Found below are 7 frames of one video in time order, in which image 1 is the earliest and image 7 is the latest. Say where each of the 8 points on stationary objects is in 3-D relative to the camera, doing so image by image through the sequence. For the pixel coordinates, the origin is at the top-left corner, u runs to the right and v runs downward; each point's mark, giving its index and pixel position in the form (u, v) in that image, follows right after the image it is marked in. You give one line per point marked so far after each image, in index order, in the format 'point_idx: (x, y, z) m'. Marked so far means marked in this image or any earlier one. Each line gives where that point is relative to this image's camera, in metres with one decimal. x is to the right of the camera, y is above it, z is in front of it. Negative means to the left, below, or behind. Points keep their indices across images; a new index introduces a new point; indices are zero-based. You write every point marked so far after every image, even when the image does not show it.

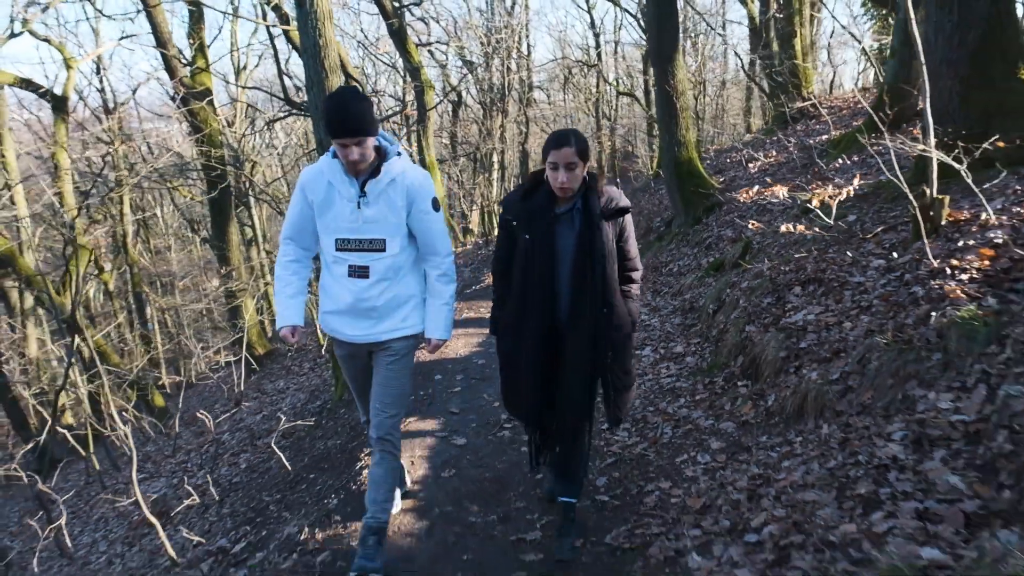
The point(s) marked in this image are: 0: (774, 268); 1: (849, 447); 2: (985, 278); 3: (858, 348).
0: (+2.1, +0.2, +5.7) m
1: (+1.7, -0.8, +3.6) m
2: (+2.7, 0.0, +4.0) m
3: (+2.0, -0.4, +4.1) m
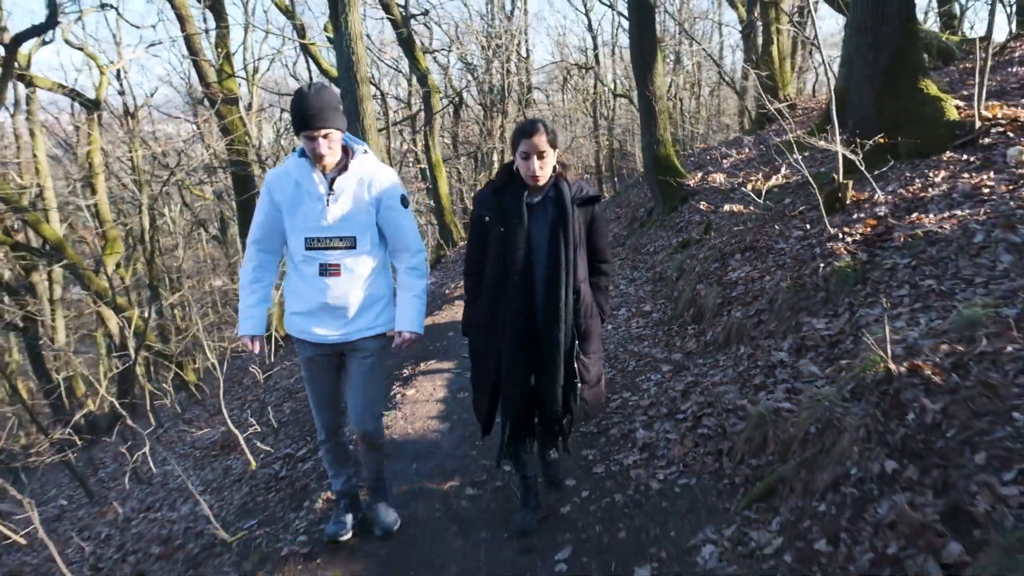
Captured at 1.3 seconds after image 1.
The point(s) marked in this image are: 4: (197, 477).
0: (+2.1, +0.5, +7.1) m
1: (+1.7, -0.5, +5.0) m
2: (+2.7, +0.4, +5.4) m
3: (+2.0, 0.0, +5.5) m
4: (-3.3, -2.0, +7.5) m
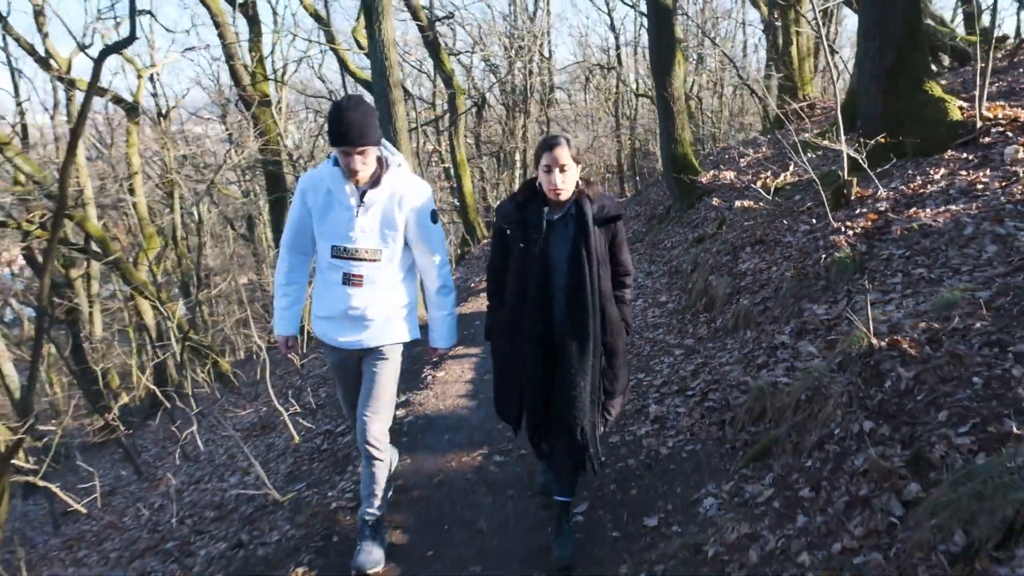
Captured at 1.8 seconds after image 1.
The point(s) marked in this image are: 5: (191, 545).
0: (+2.4, +0.6, +7.5) m
1: (+1.9, -0.4, +5.4) m
2: (+2.9, +0.4, +5.8) m
3: (+2.2, 0.0, +5.9) m
4: (-3.1, -1.9, +8.1) m
5: (-2.6, -2.0, +5.7) m
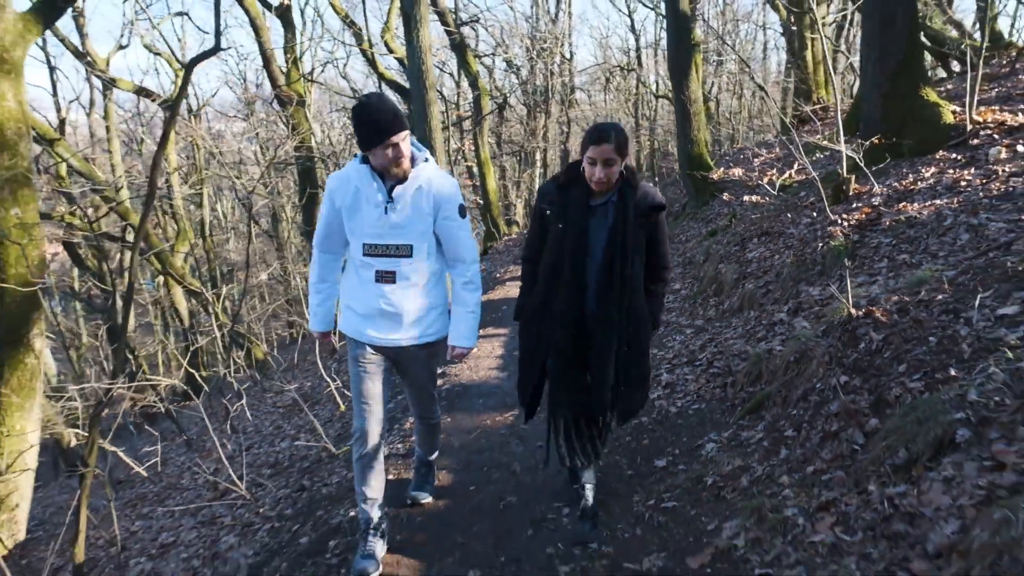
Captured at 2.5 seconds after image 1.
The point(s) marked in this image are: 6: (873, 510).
0: (+2.7, +0.7, +8.2) m
1: (+2.1, -0.3, +6.0) m
2: (+3.1, +0.6, +6.4) m
3: (+2.5, +0.2, +6.6) m
4: (-2.8, -1.7, +8.9) m
5: (-2.3, -1.8, +6.4) m
6: (+1.6, -1.0, +3.1) m
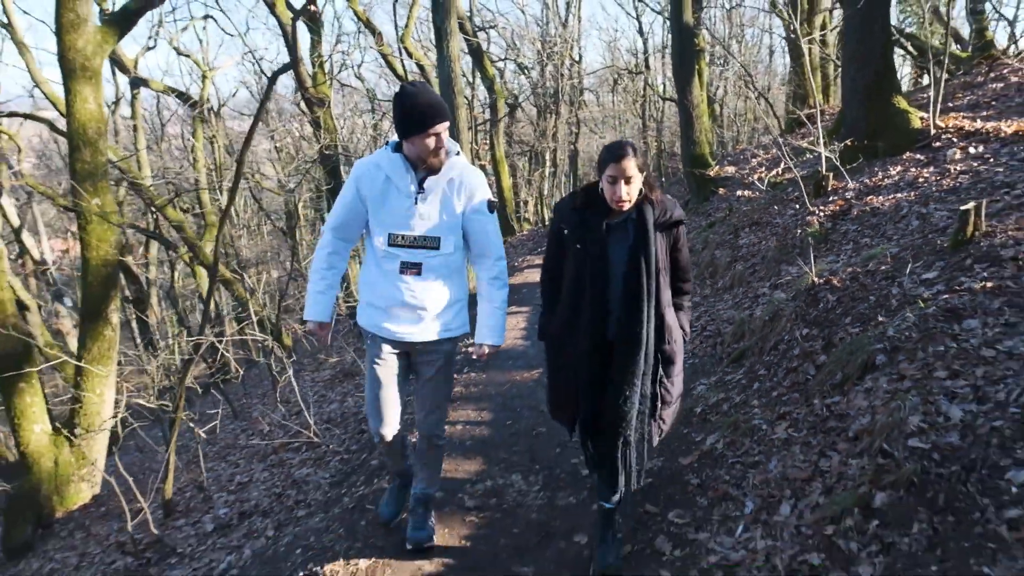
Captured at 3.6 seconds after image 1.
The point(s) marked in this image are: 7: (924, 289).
0: (+3.0, +0.9, +9.3) m
1: (+2.4, 0.0, +7.2) m
2: (+3.4, +0.8, +7.5) m
3: (+2.7, +0.4, +7.7) m
4: (-2.5, -1.5, +10.0) m
5: (-2.1, -1.6, +7.6) m
6: (+1.8, -0.7, +4.2) m
7: (+2.7, 0.0, +4.7) m
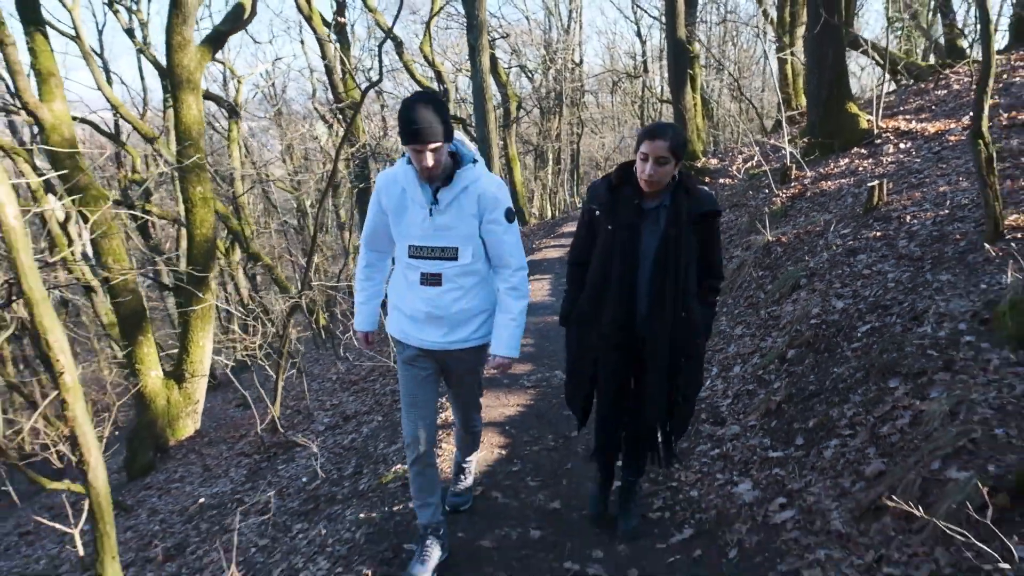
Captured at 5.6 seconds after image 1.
0: (+3.4, +1.4, +11.4) m
1: (+2.8, +0.4, +9.3) m
2: (+3.8, +1.2, +9.6) m
3: (+3.1, +0.9, +9.8) m
4: (-2.1, -1.0, +12.1) m
5: (-1.7, -1.1, +9.7) m
6: (+2.2, -0.3, +6.4) m
7: (+3.1, +0.5, +6.8) m
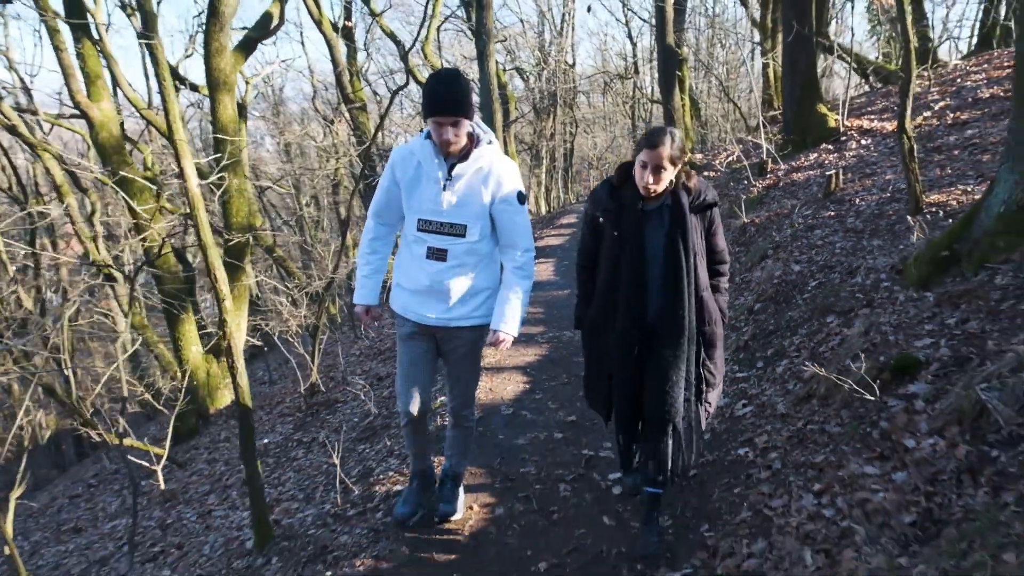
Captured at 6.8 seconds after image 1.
0: (+3.5, +1.7, +12.8) m
1: (+2.9, +0.7, +10.6) m
2: (+3.9, +1.6, +11.0) m
3: (+3.3, +1.2, +11.2) m
4: (-2.0, -0.7, +13.4) m
5: (-1.5, -0.8, +11.0) m
6: (+2.4, 0.0, +7.7) m
7: (+3.3, +0.8, +8.2) m
